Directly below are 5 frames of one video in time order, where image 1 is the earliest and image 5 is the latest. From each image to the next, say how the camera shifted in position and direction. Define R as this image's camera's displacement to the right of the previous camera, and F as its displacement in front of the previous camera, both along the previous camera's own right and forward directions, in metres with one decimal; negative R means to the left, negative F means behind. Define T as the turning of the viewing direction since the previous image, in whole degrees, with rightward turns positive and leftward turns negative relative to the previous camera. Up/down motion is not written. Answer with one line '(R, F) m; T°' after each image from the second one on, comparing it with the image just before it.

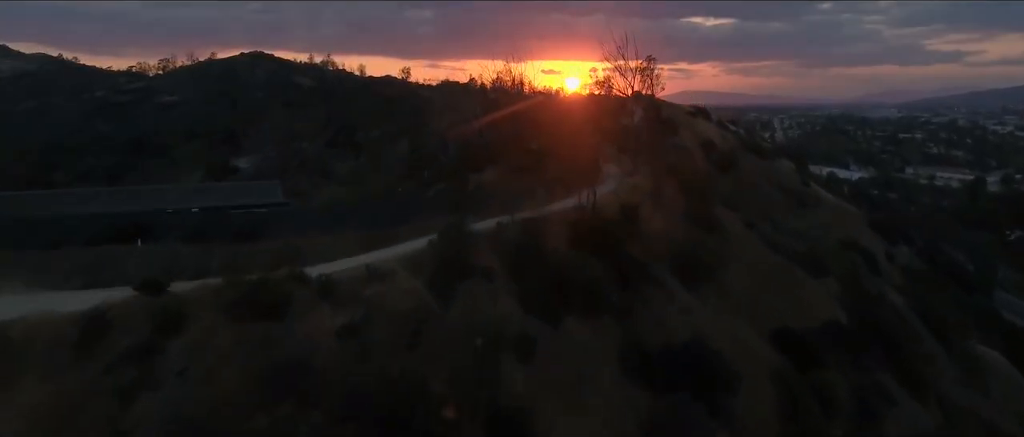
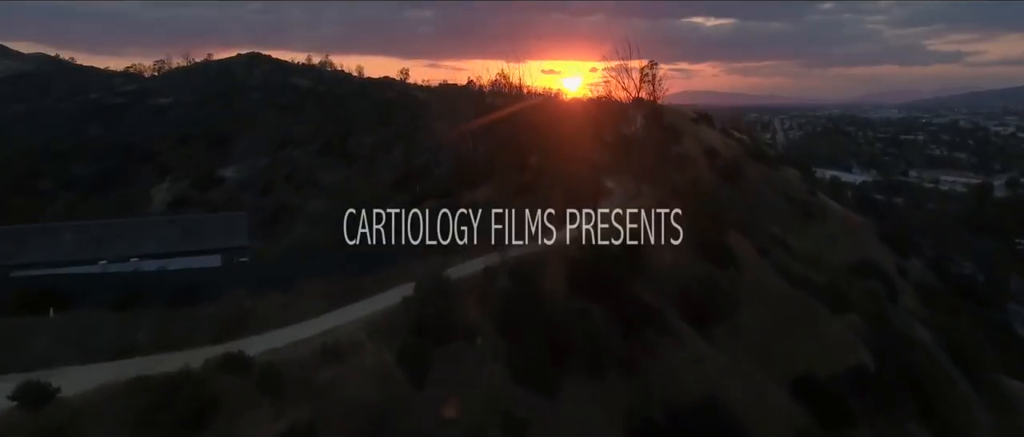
(+0.2, +1.6) m; 0°
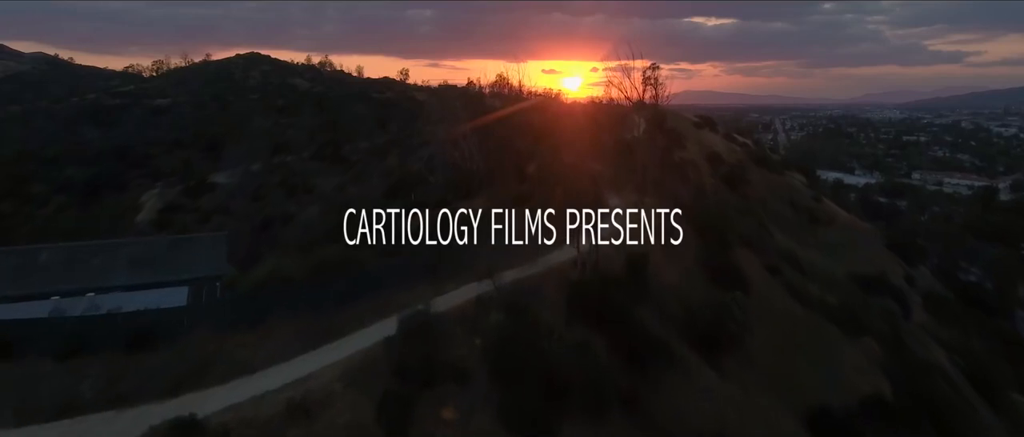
(+0.1, +1.0) m; 0°
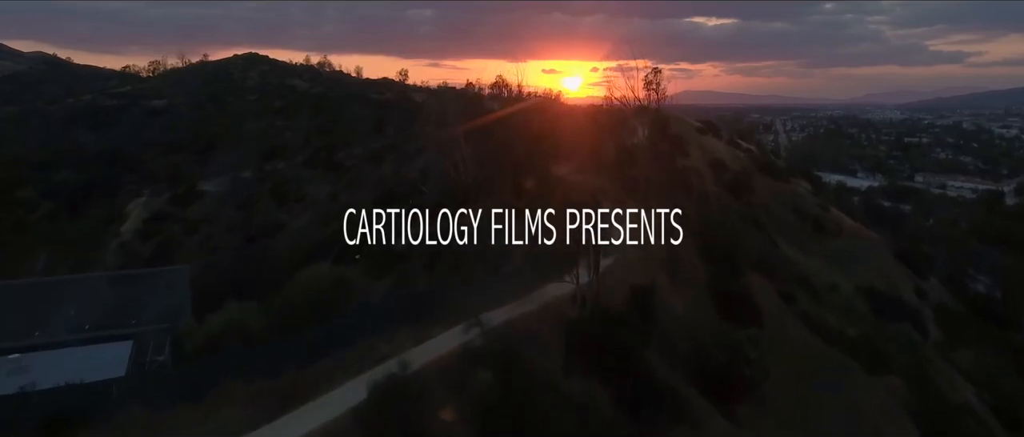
(+0.1, +1.2) m; 0°
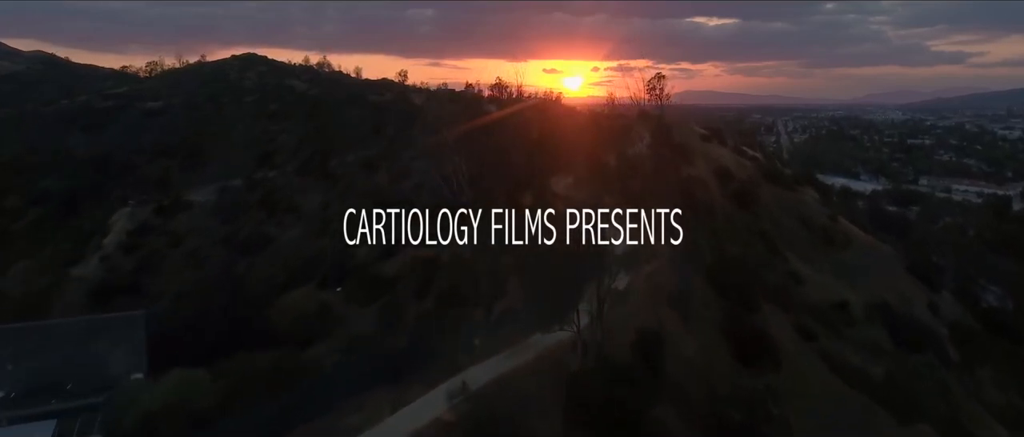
(+0.1, +1.4) m; 0°
